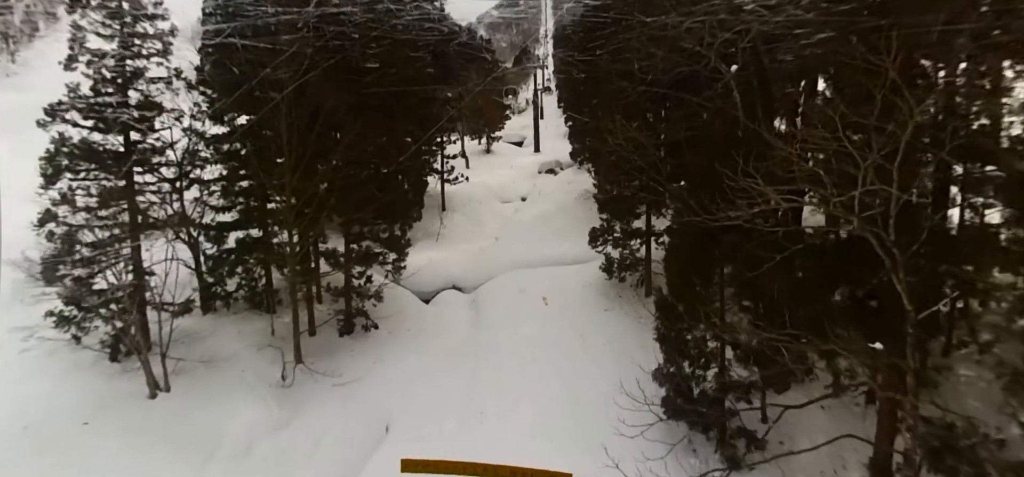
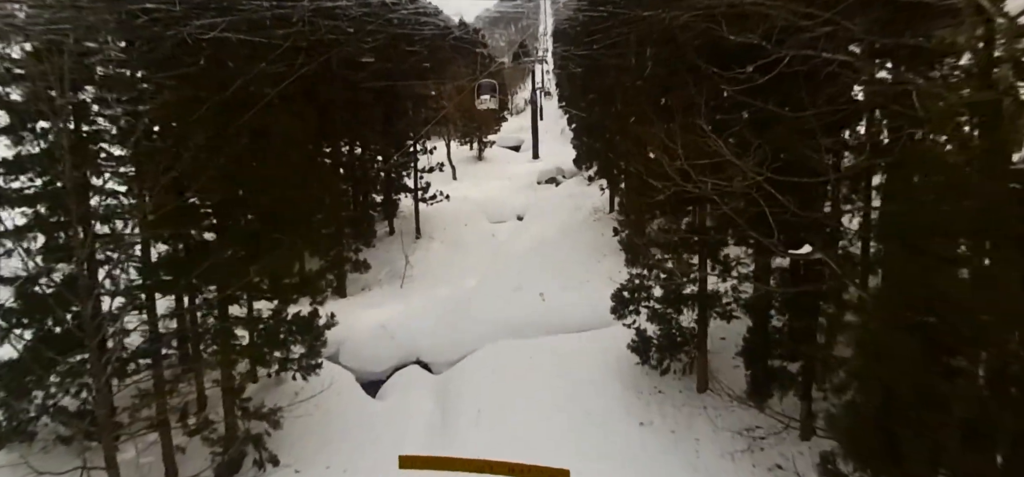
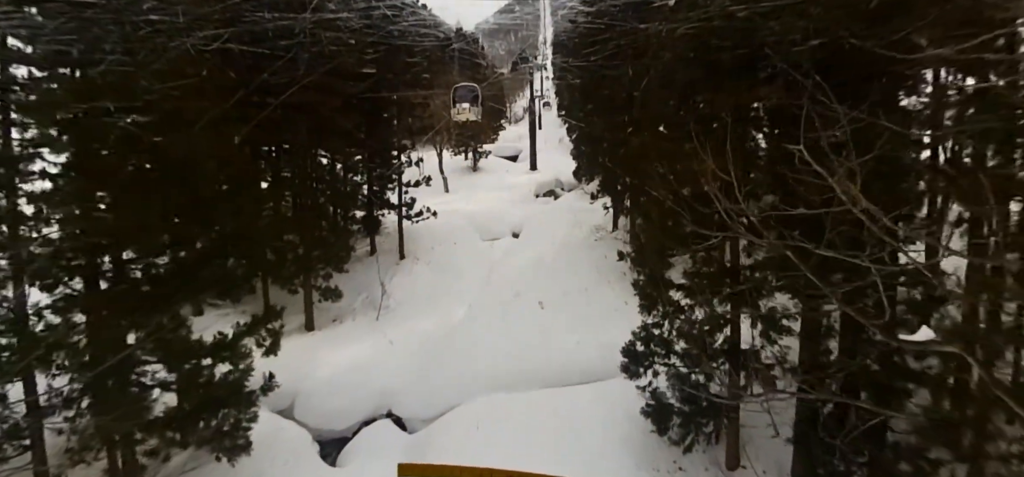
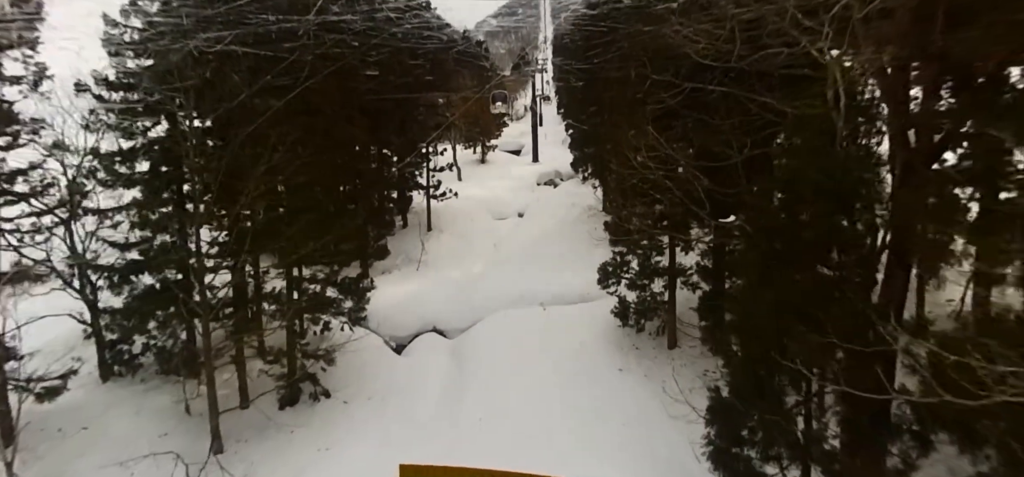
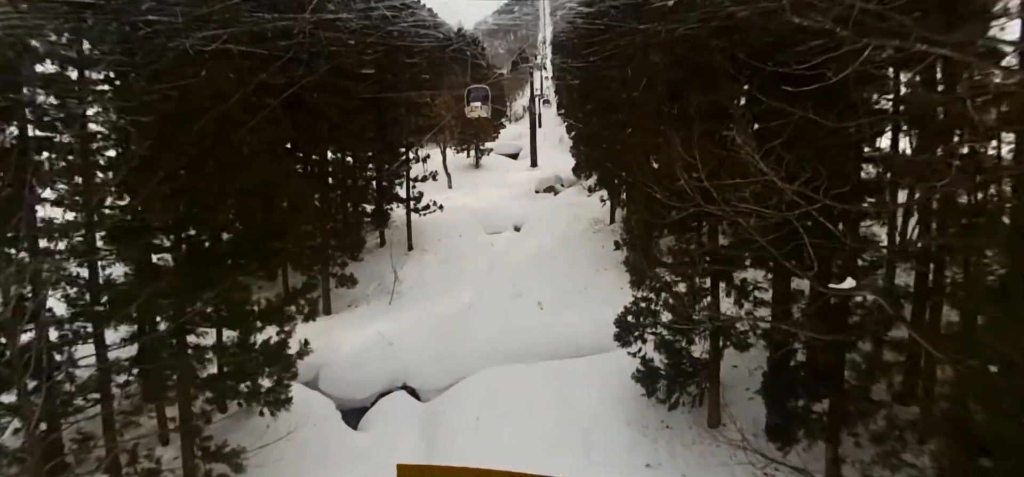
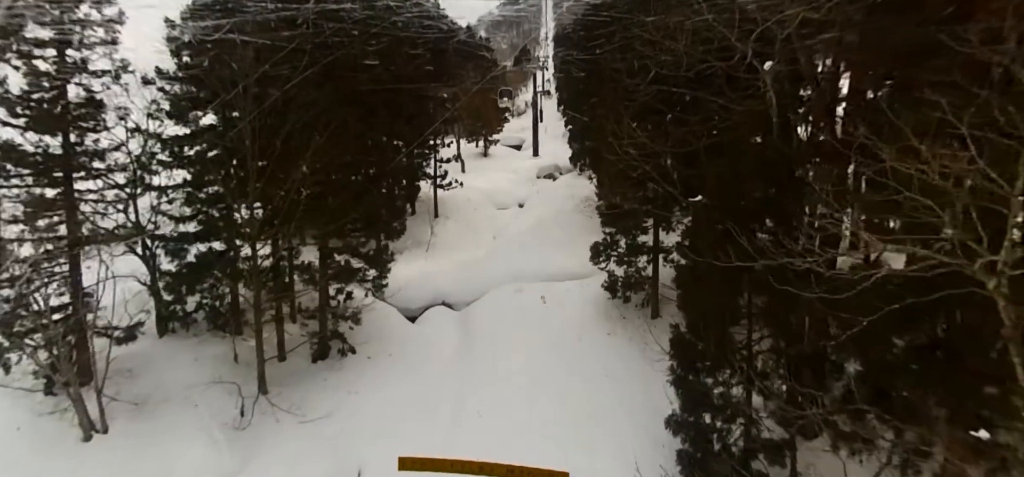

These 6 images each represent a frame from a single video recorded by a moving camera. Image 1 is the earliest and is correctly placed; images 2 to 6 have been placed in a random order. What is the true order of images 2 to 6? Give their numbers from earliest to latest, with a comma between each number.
6, 4, 2, 5, 3
